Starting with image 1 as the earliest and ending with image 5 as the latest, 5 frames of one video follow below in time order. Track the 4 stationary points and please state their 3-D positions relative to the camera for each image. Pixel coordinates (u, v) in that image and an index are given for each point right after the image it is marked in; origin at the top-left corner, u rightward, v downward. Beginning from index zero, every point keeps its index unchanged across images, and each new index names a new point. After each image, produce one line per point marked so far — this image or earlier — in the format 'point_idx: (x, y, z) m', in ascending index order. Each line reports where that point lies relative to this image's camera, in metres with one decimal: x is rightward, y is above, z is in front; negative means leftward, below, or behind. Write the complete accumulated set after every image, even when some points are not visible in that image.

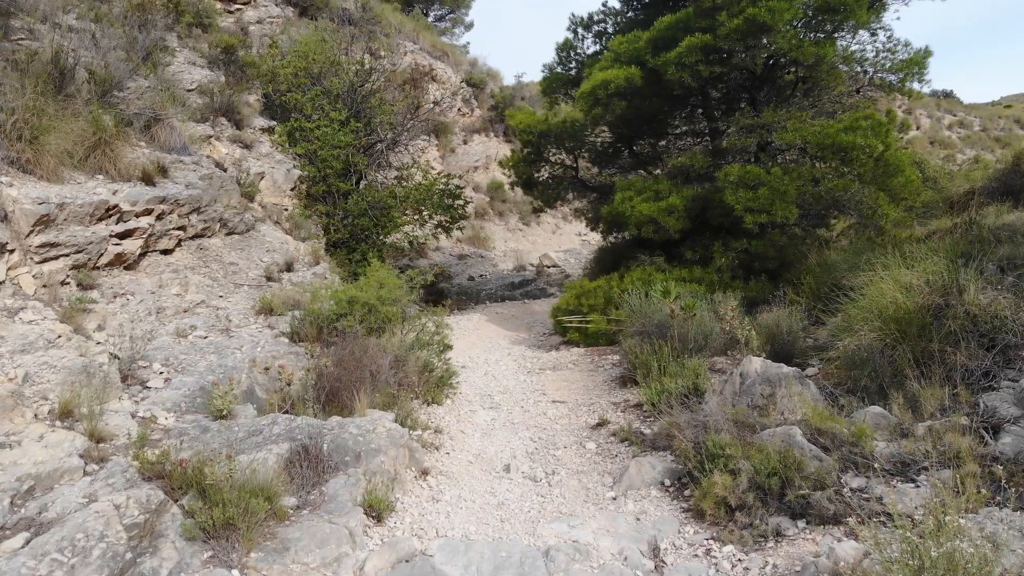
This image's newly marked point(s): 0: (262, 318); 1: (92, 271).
0: (-3.2, -0.4, +6.6) m
1: (-5.1, +0.2, +6.4) m
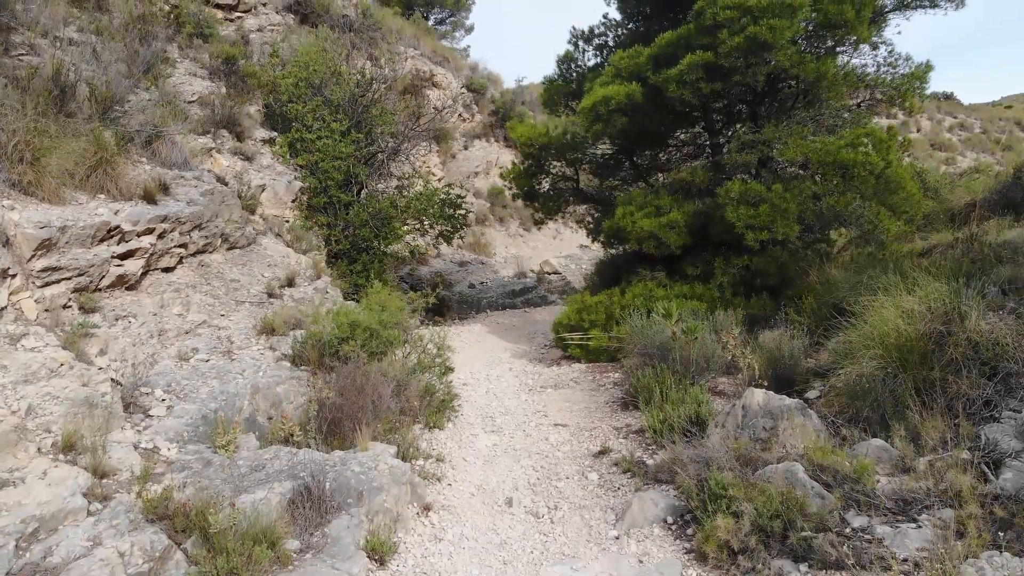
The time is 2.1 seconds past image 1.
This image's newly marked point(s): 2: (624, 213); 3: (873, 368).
0: (-3.1, -0.6, +6.6) m
1: (-5.1, -0.1, +6.4) m
2: (+1.8, +1.2, +8.4) m
3: (+3.3, -0.7, +4.8) m
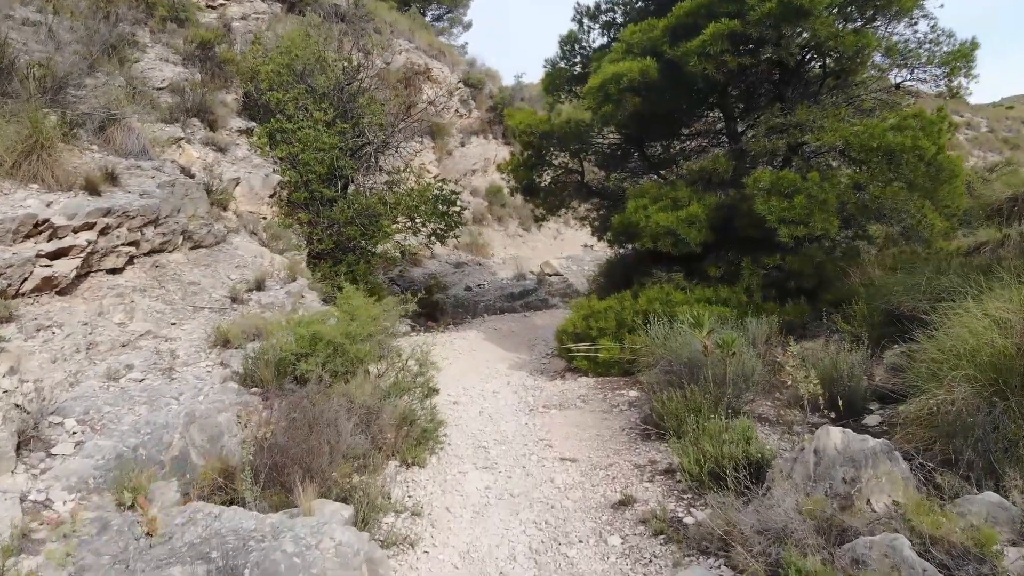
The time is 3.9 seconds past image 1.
0: (-3.2, -0.7, +5.6) m
1: (-5.1, -0.1, +5.4) m
2: (+1.8, +1.2, +7.4) m
3: (+3.2, -0.8, +3.8) m
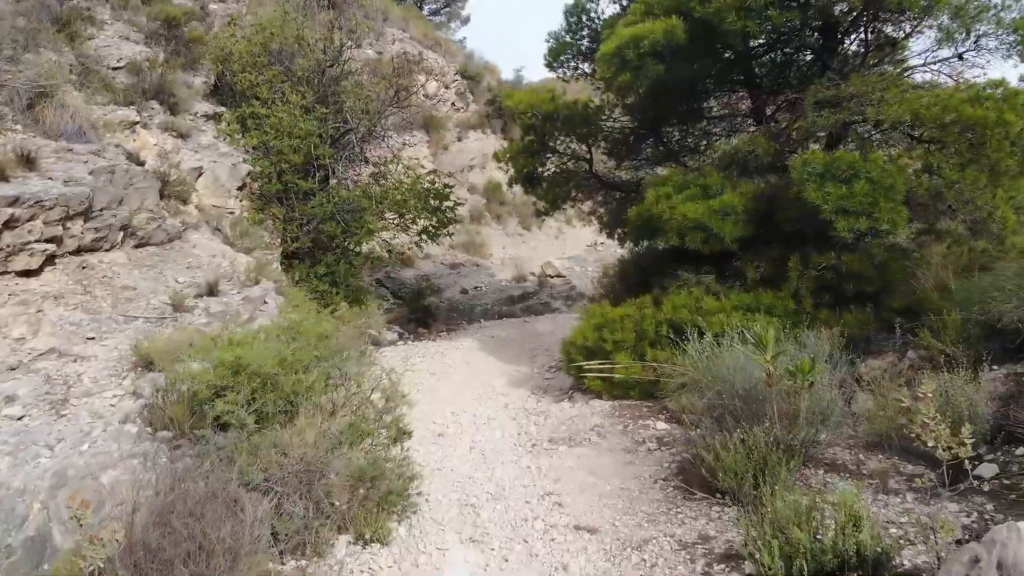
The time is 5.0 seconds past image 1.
0: (-3.2, -0.7, +4.4) m
1: (-5.1, -0.2, +4.2) m
2: (+1.7, +1.1, +6.2) m
3: (+3.2, -0.8, +2.6) m
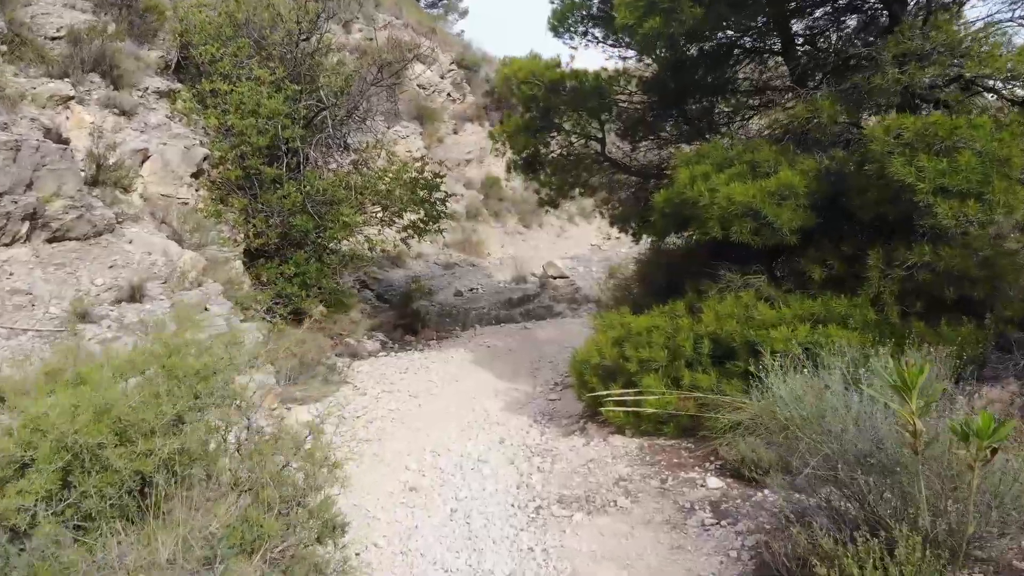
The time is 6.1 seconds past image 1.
0: (-3.2, -0.8, +3.1) m
1: (-5.2, -0.2, +2.9) m
2: (+1.7, +1.1, +4.9) m
3: (+3.2, -0.8, +1.3) m
